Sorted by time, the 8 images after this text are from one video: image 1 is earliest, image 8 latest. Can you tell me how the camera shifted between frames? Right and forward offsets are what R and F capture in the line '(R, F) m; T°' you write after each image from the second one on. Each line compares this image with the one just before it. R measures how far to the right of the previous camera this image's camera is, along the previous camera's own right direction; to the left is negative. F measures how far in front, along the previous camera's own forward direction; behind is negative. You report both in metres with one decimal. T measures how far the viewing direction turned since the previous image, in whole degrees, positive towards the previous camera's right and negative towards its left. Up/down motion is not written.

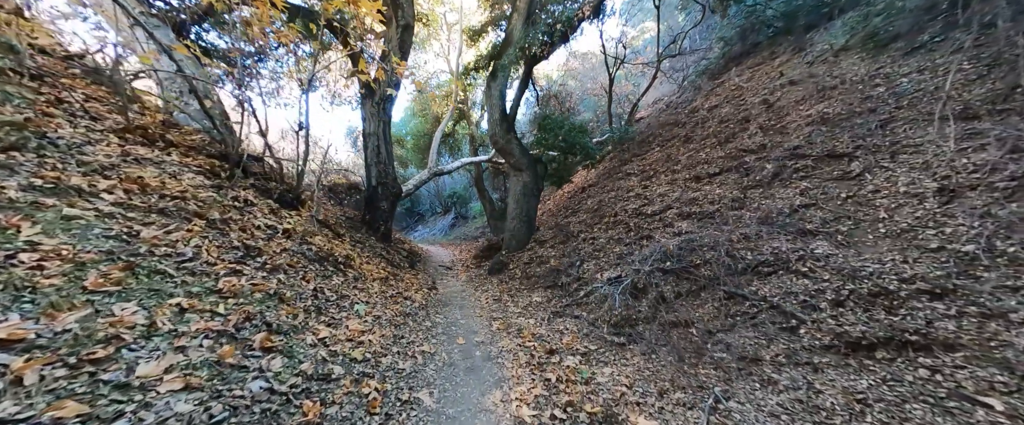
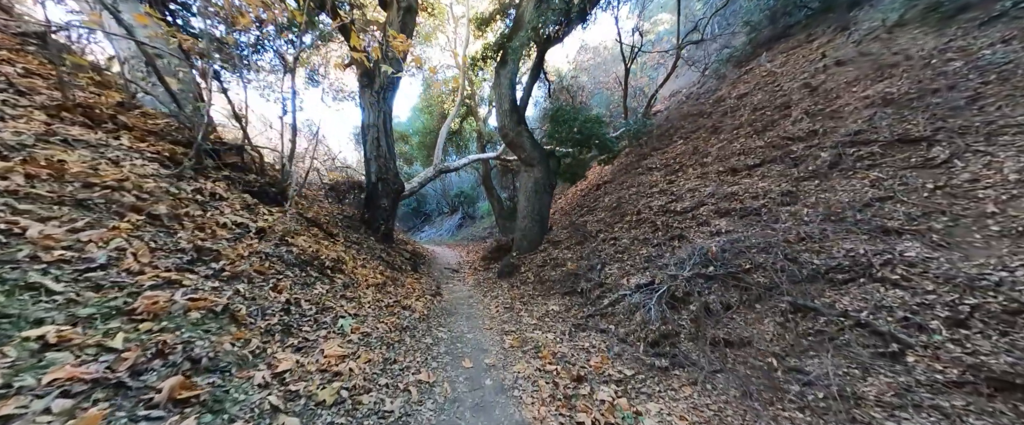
(-0.1, +0.8) m; -1°
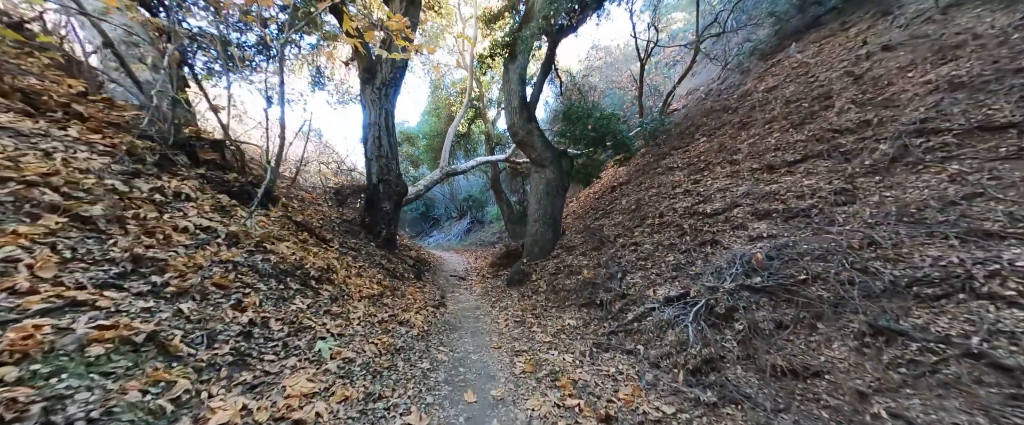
(0.0, +0.6) m; -2°
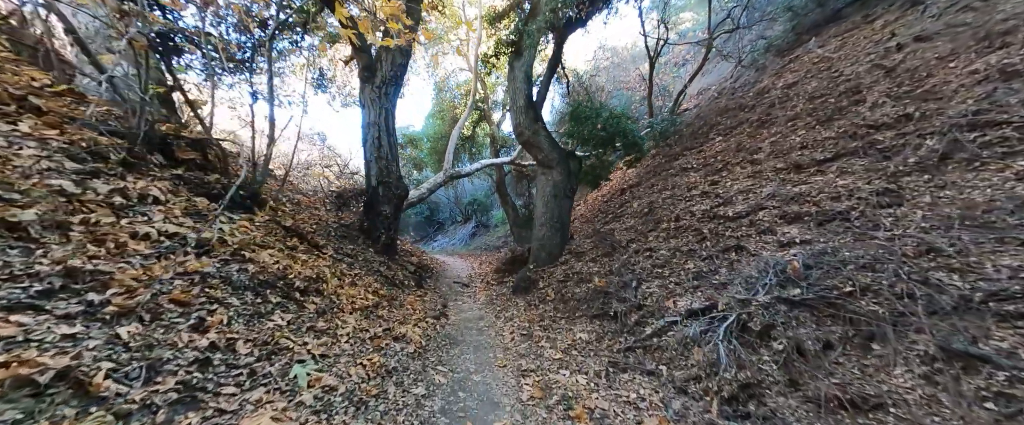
(0.0, +0.4) m; -1°
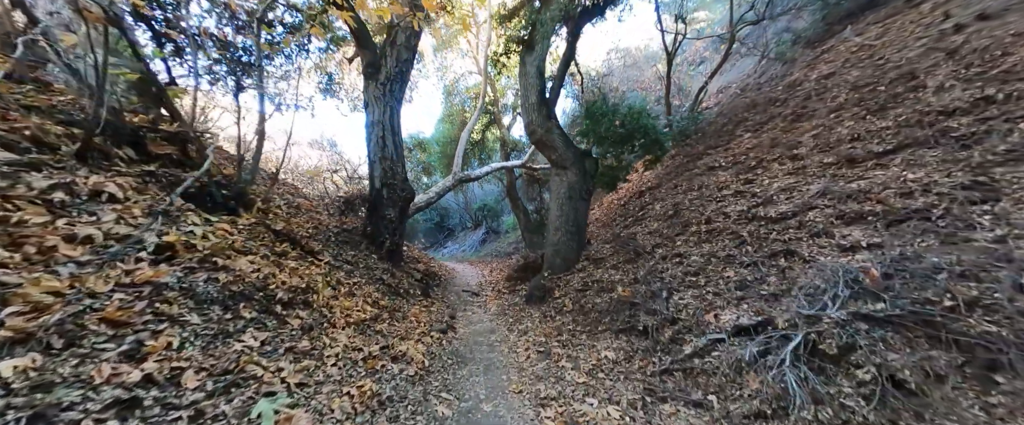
(-0.1, +0.5) m; -2°
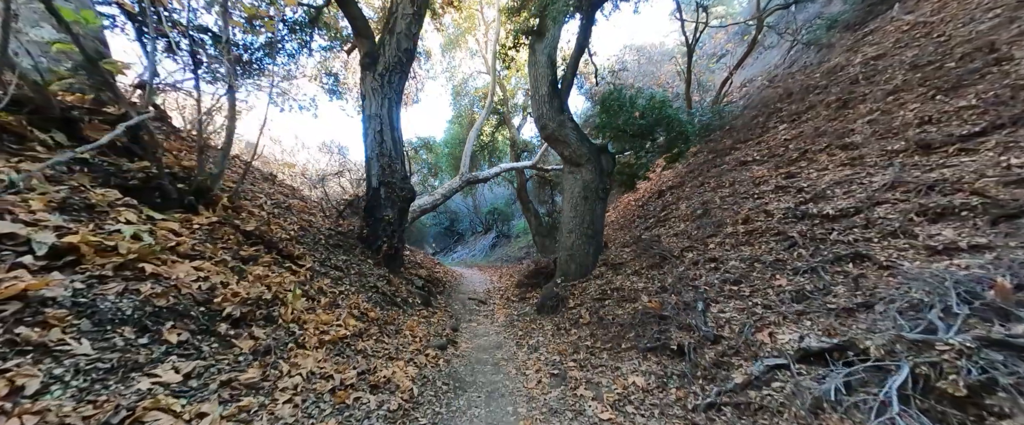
(0.0, +0.7) m; -2°
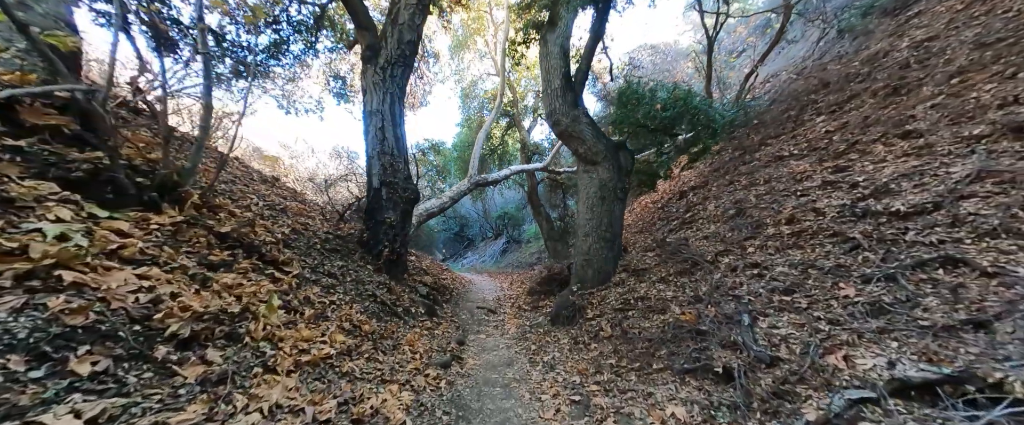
(0.0, +0.5) m; -2°
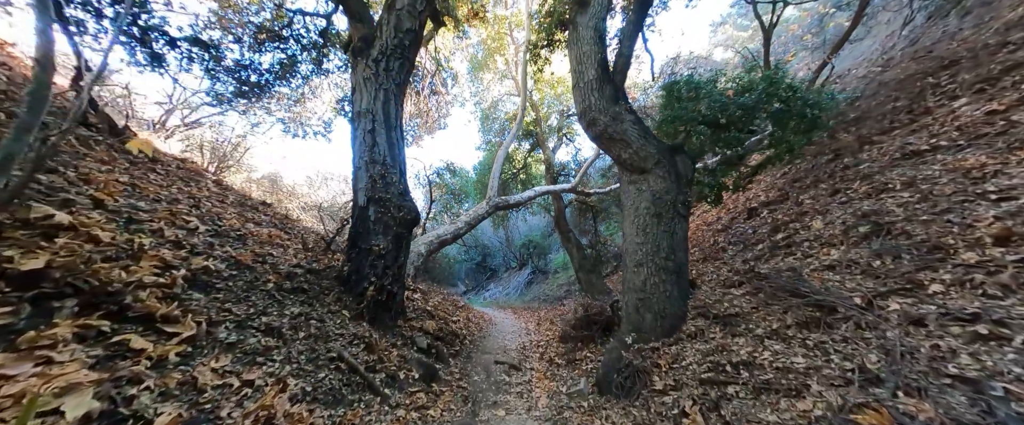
(0.0, +1.6) m; -4°
